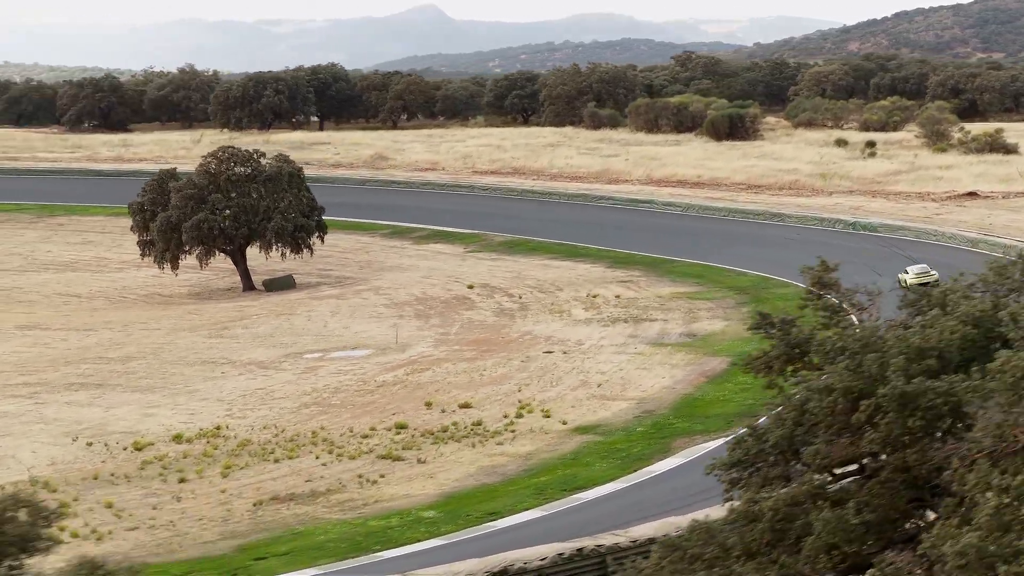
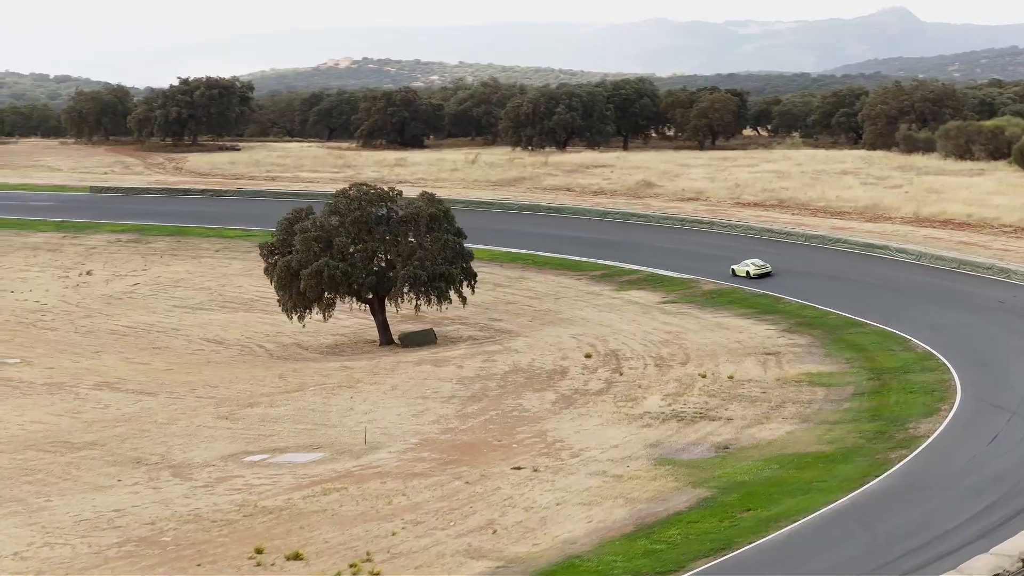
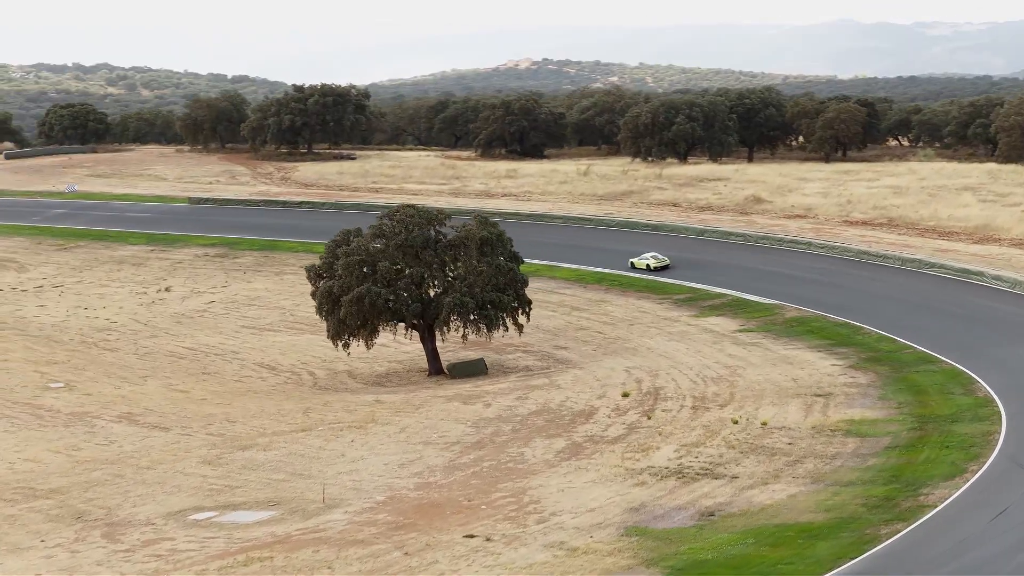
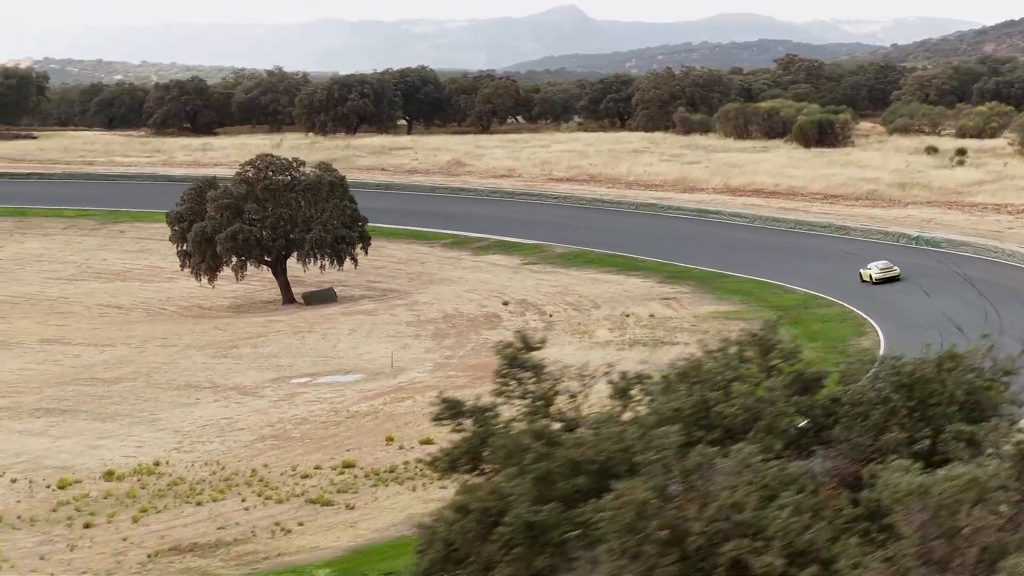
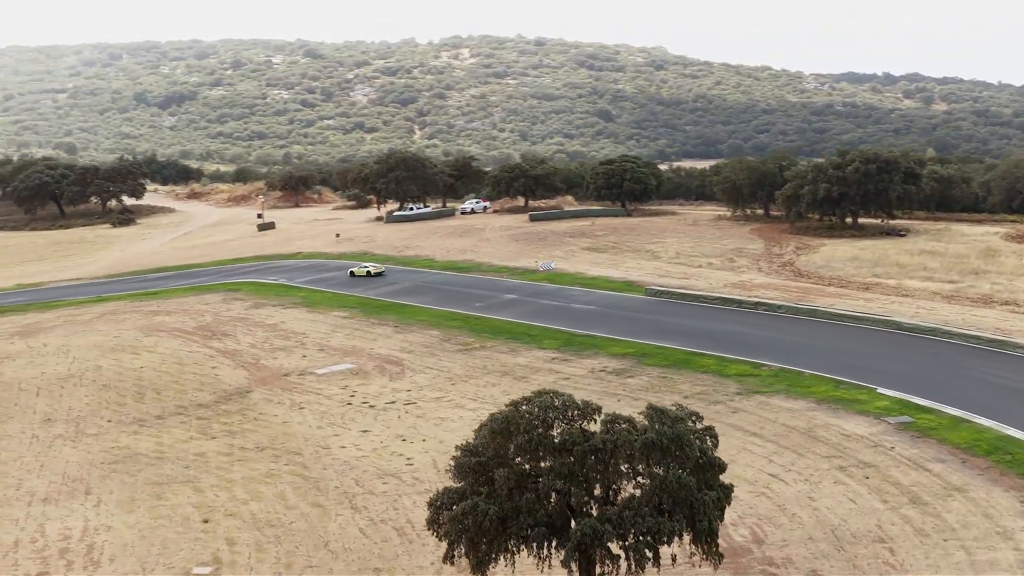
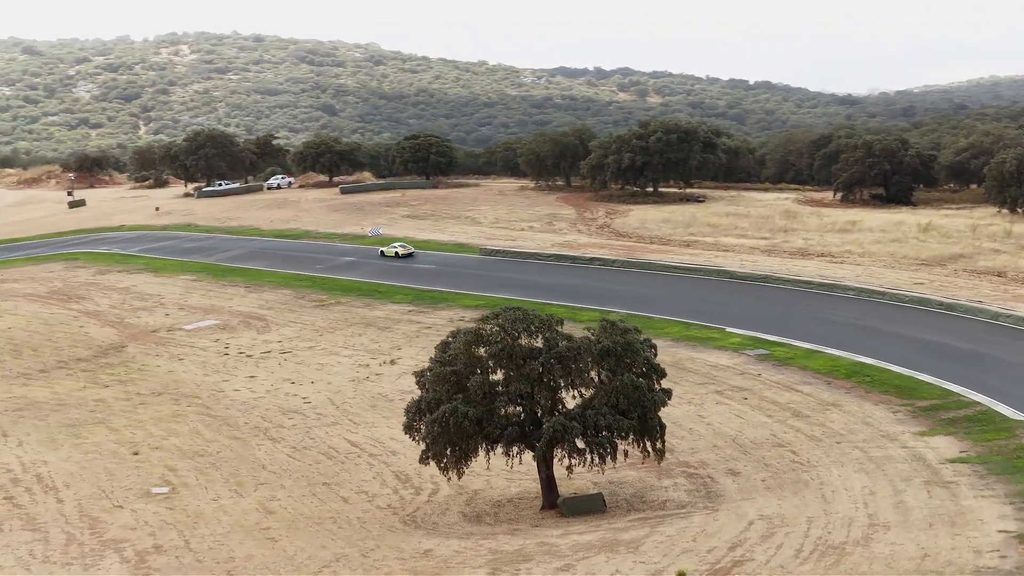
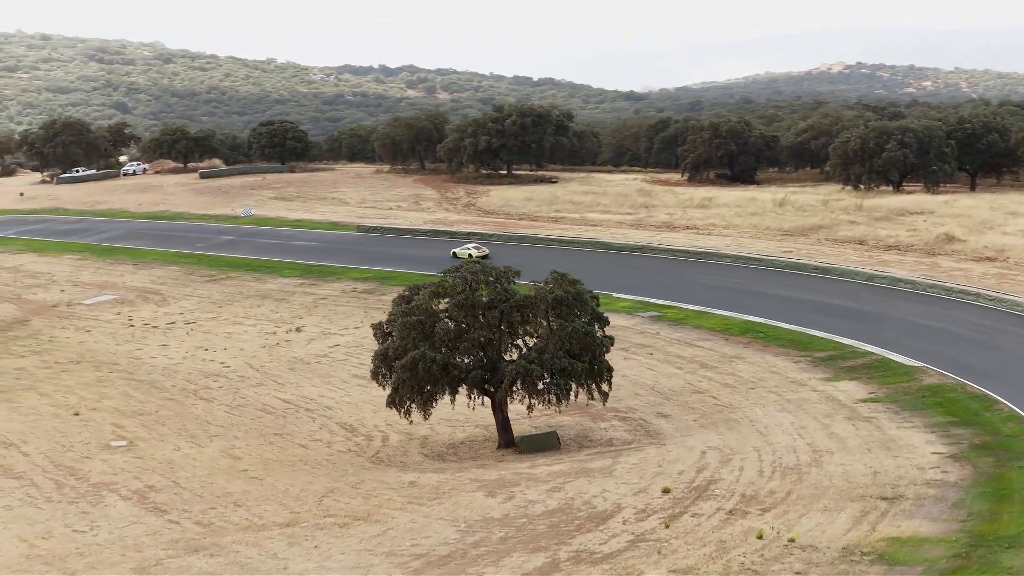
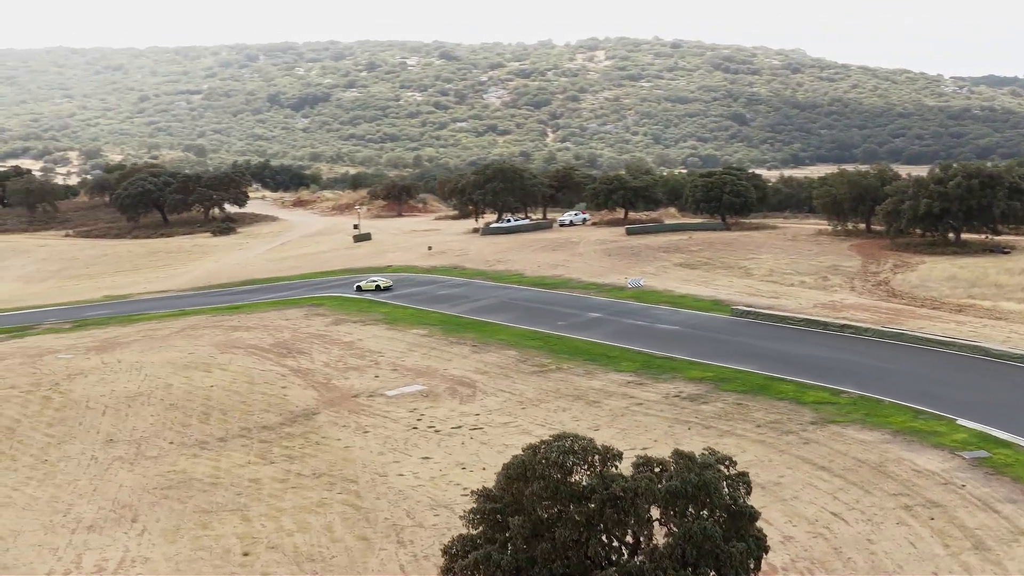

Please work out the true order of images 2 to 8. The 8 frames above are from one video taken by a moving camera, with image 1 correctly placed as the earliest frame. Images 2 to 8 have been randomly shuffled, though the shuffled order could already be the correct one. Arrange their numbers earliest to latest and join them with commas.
4, 2, 3, 7, 6, 5, 8
